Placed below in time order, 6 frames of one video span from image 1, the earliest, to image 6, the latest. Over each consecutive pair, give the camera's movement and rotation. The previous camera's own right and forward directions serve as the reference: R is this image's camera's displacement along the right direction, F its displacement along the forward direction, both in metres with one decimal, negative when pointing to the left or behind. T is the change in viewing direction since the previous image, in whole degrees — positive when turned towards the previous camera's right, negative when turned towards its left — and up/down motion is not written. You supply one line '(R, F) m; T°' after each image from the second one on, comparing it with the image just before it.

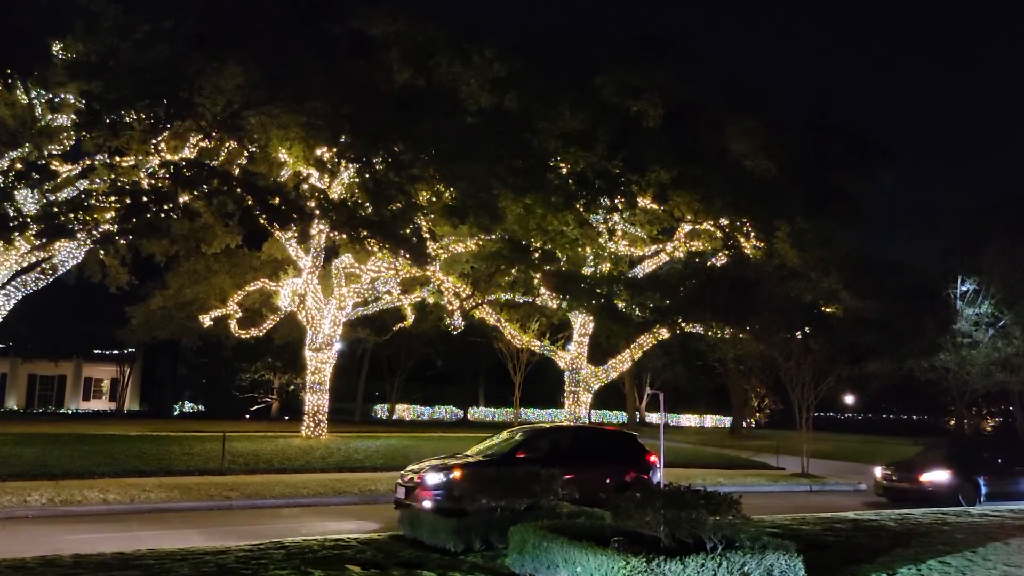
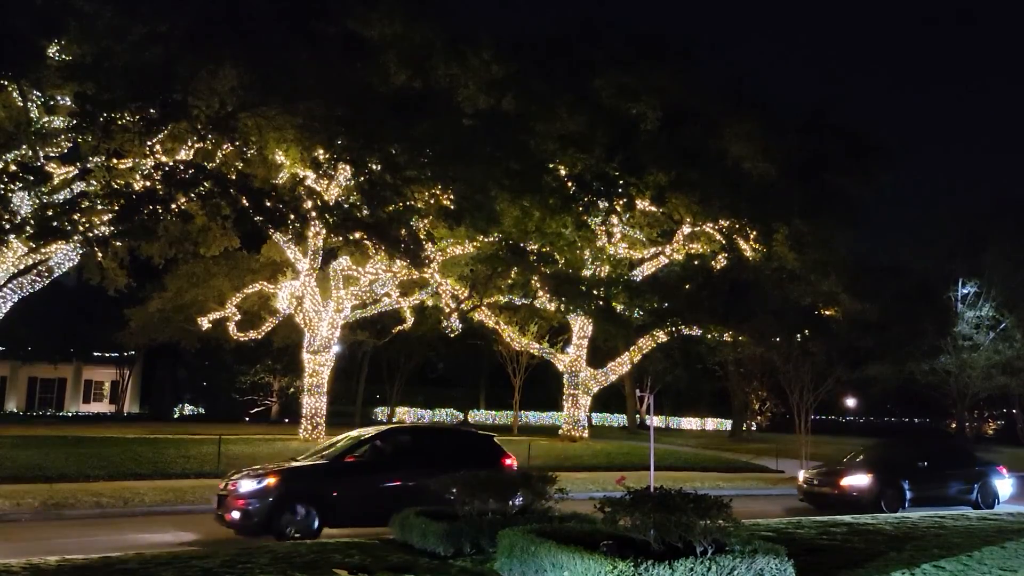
(+0.1, +0.1) m; 0°
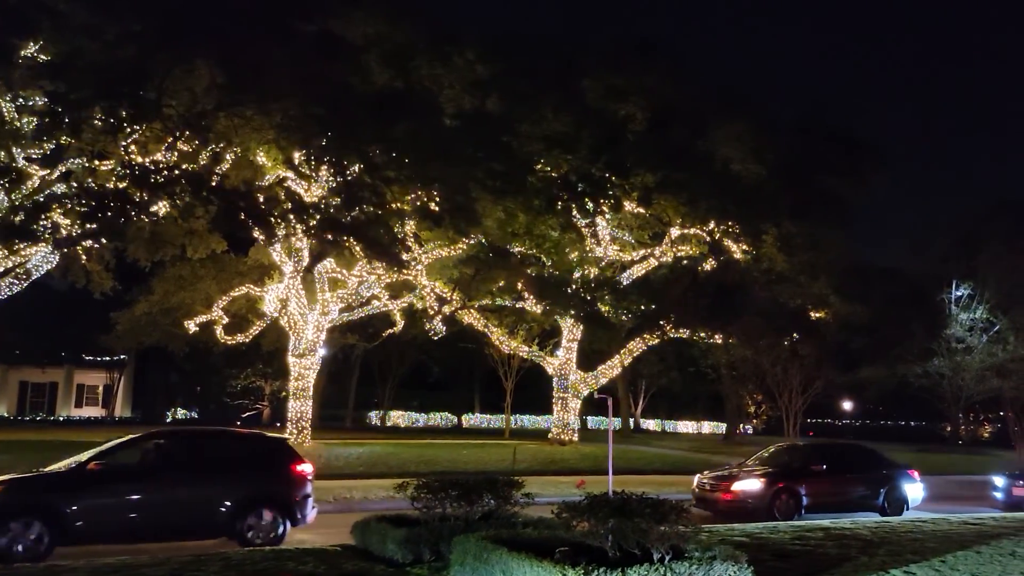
(+0.3, +0.2) m; 0°
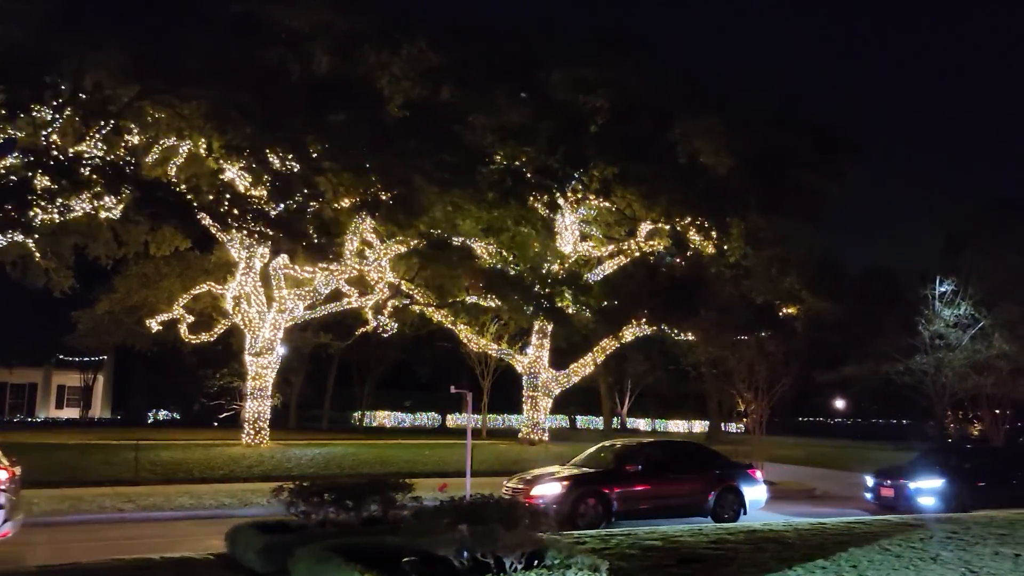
(+1.0, +0.6) m; 0°
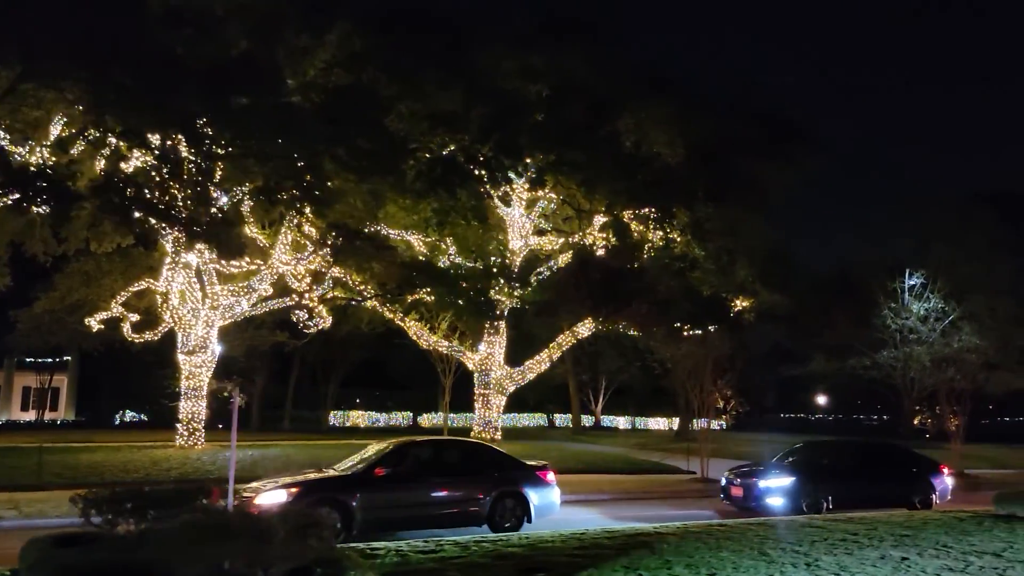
(+1.3, +0.8) m; 0°
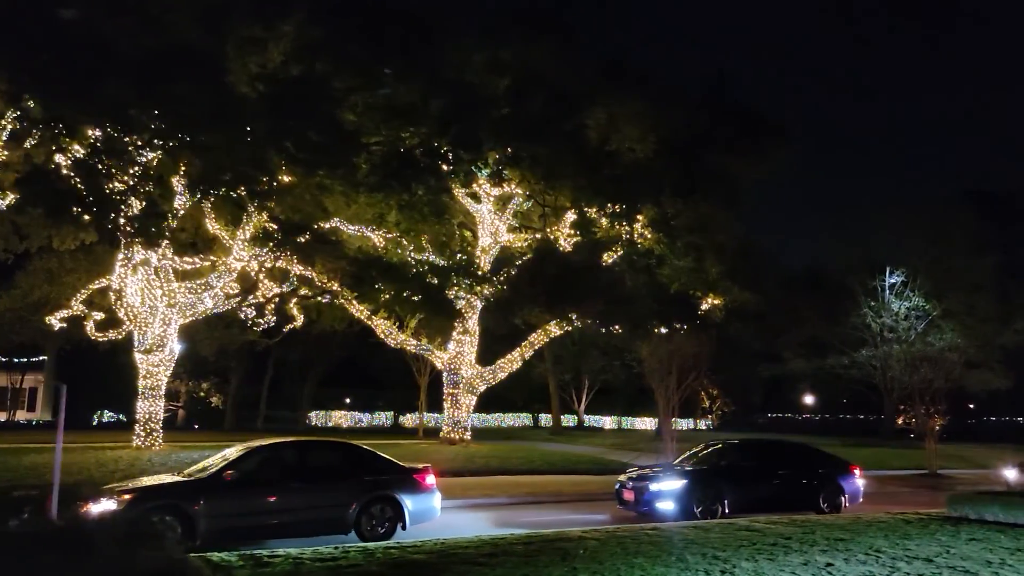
(+0.7, +0.5) m; 0°
